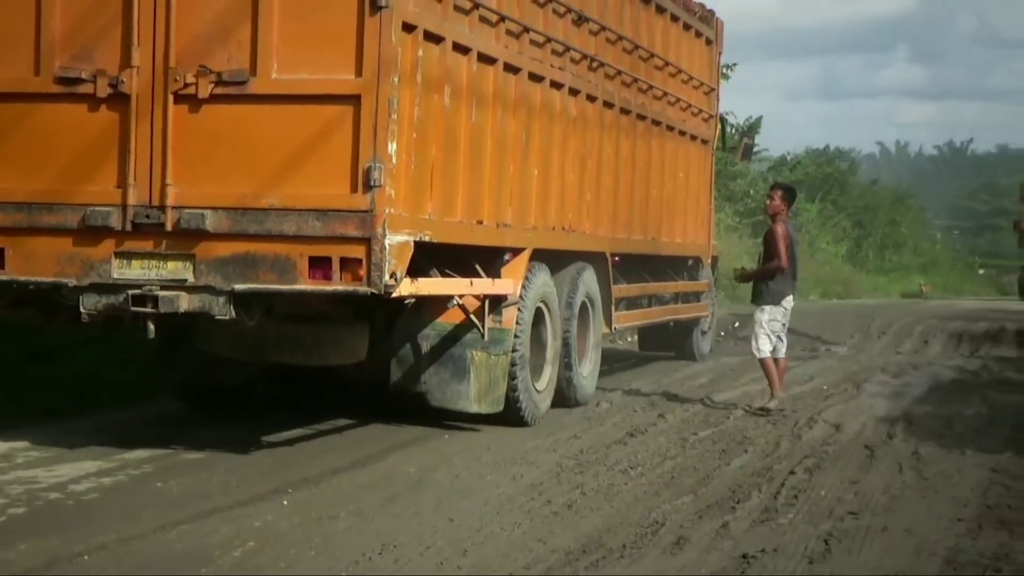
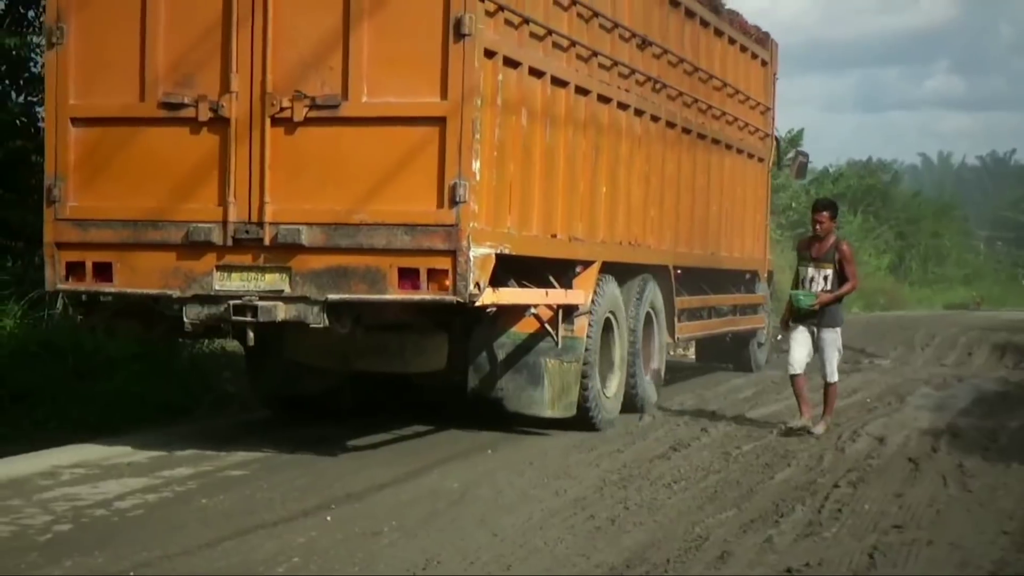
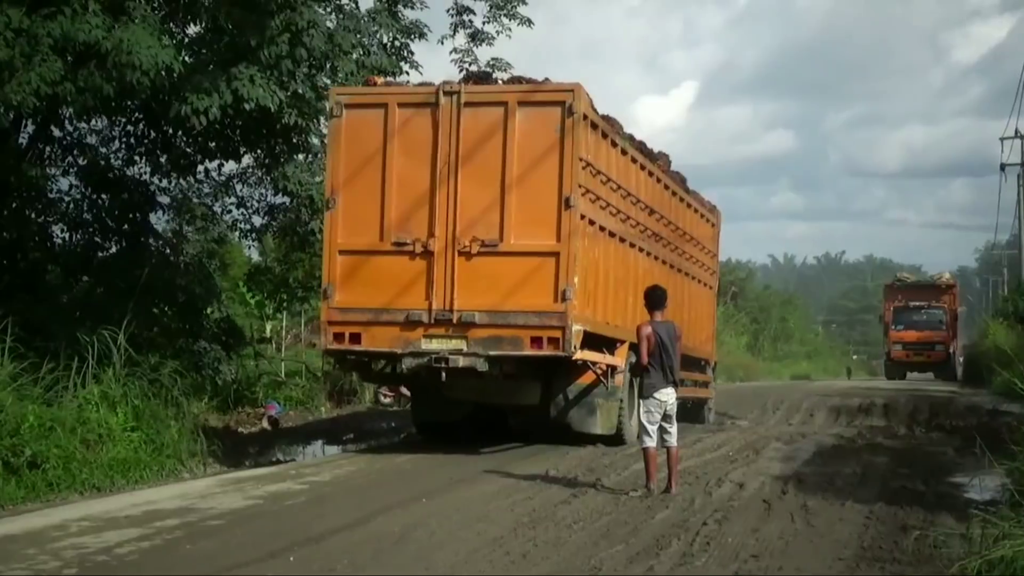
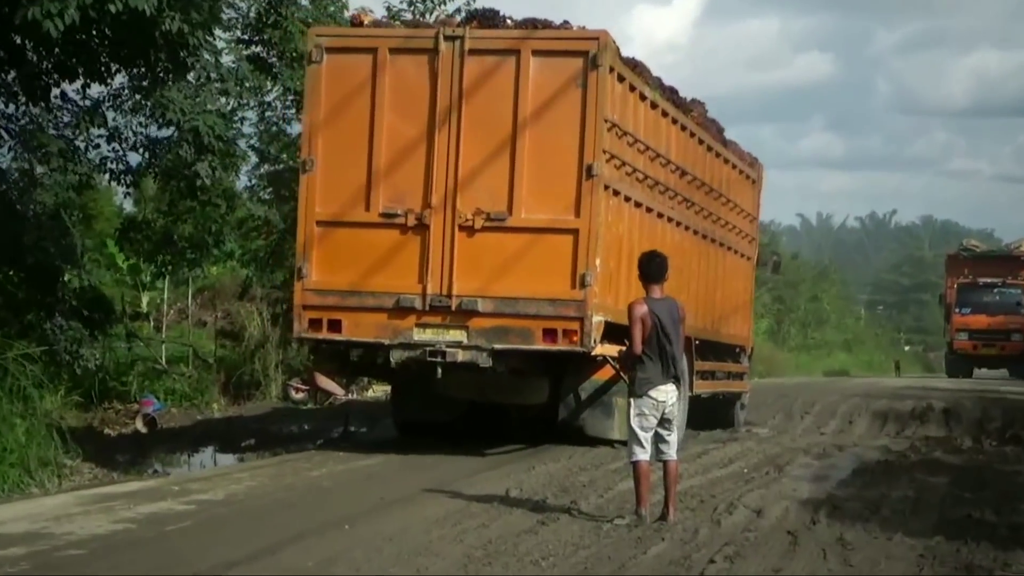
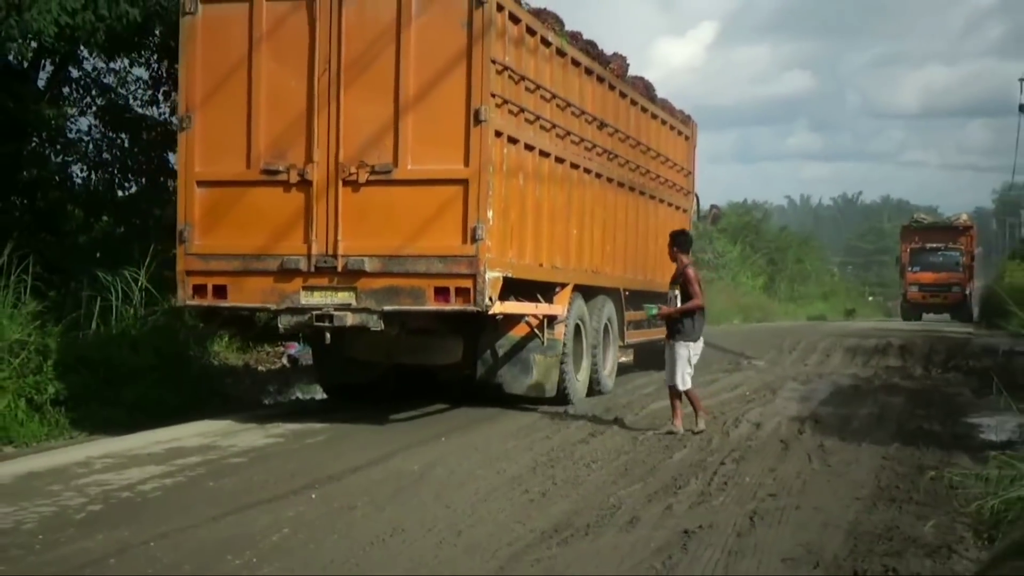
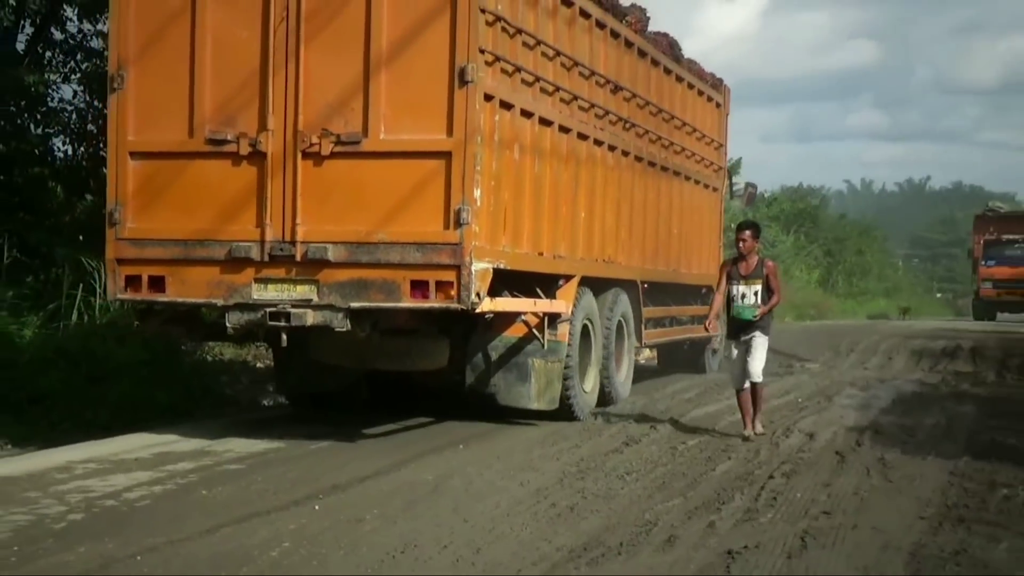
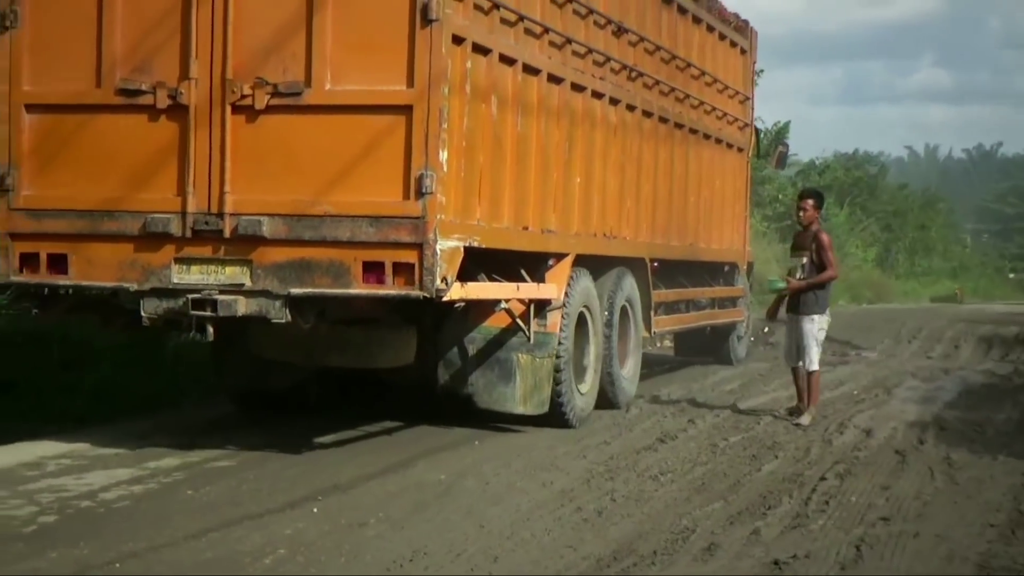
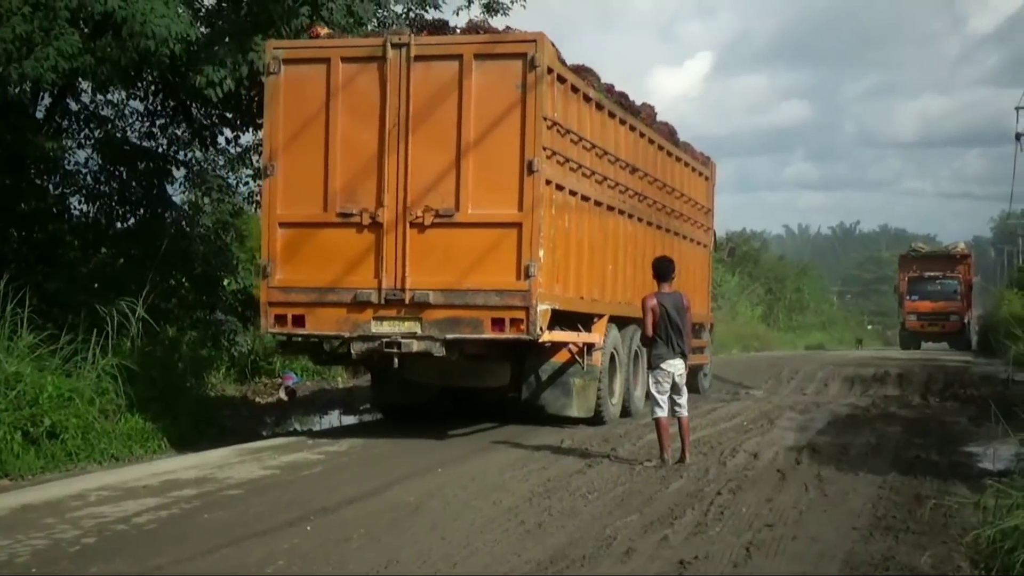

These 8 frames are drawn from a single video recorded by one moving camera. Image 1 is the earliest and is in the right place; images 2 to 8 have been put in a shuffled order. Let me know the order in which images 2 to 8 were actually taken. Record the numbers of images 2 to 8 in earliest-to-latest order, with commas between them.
7, 2, 6, 5, 8, 3, 4
